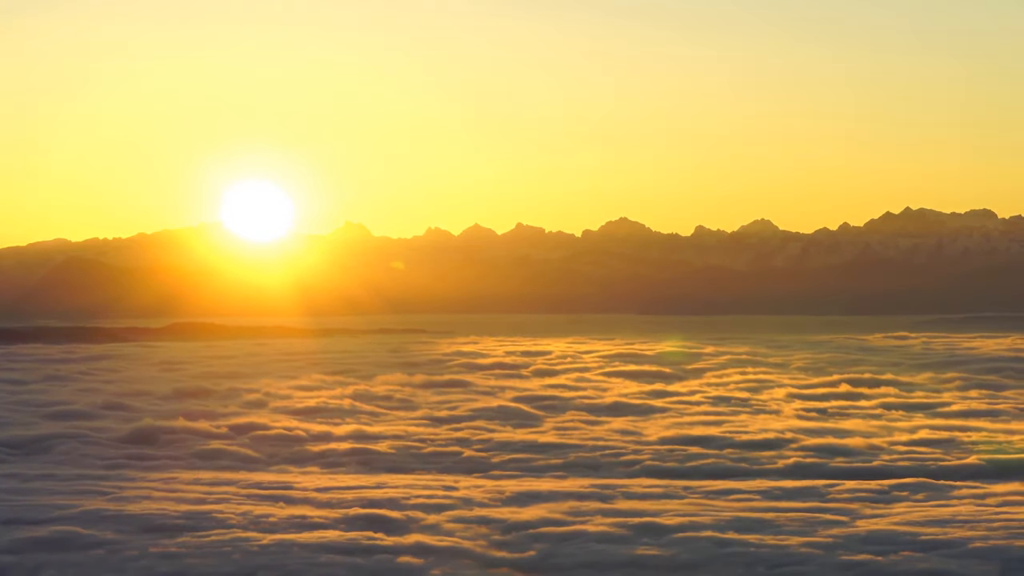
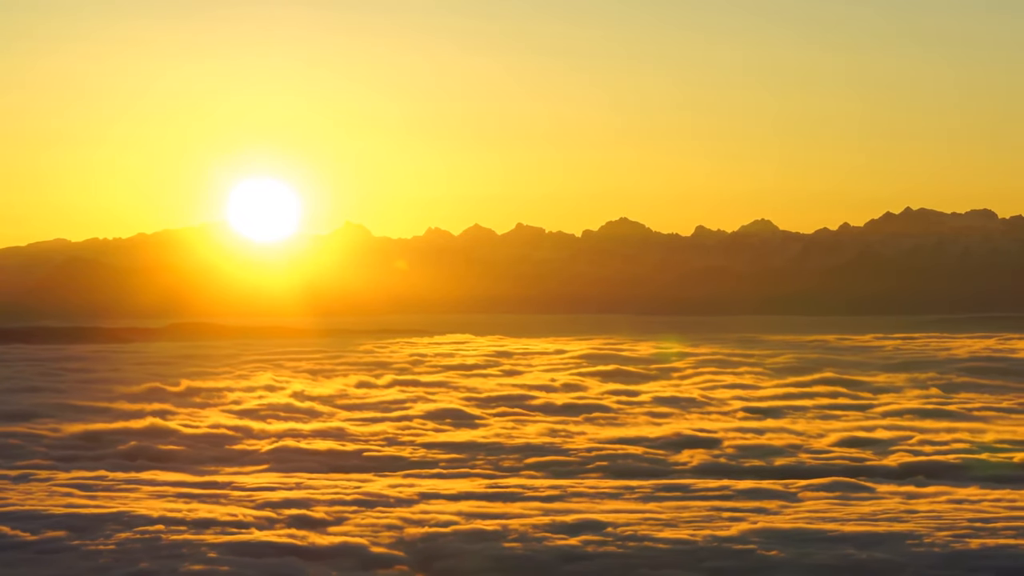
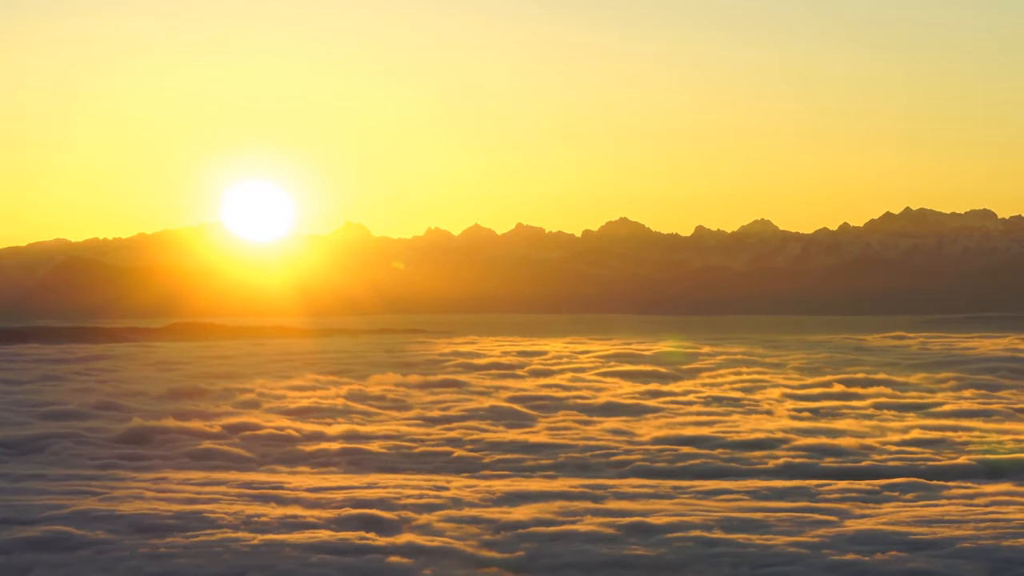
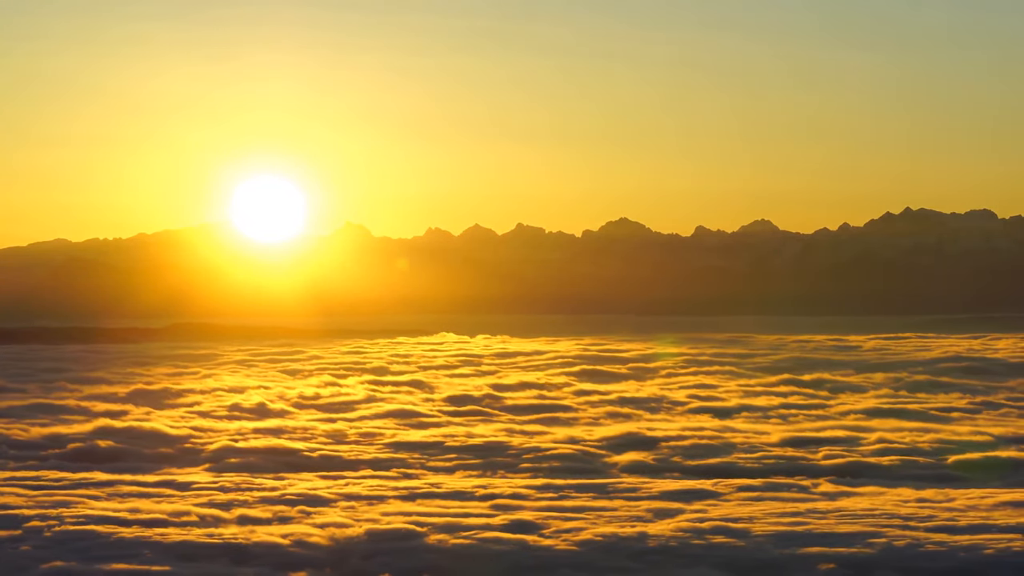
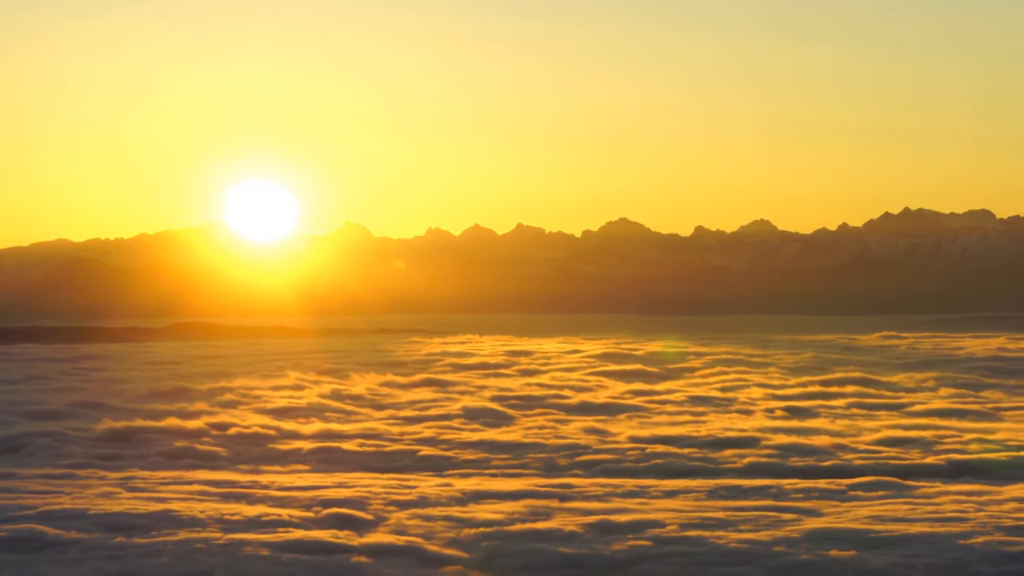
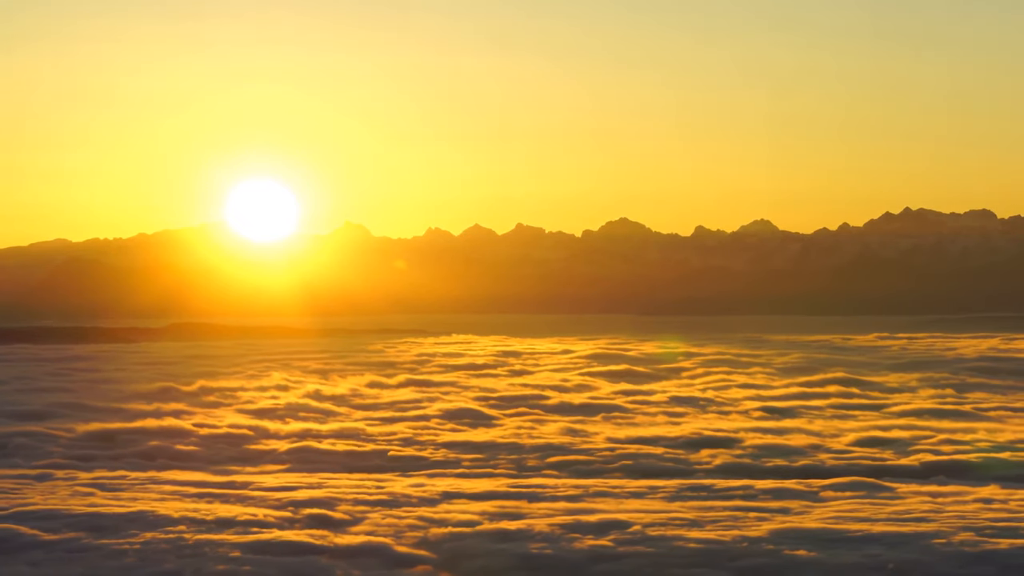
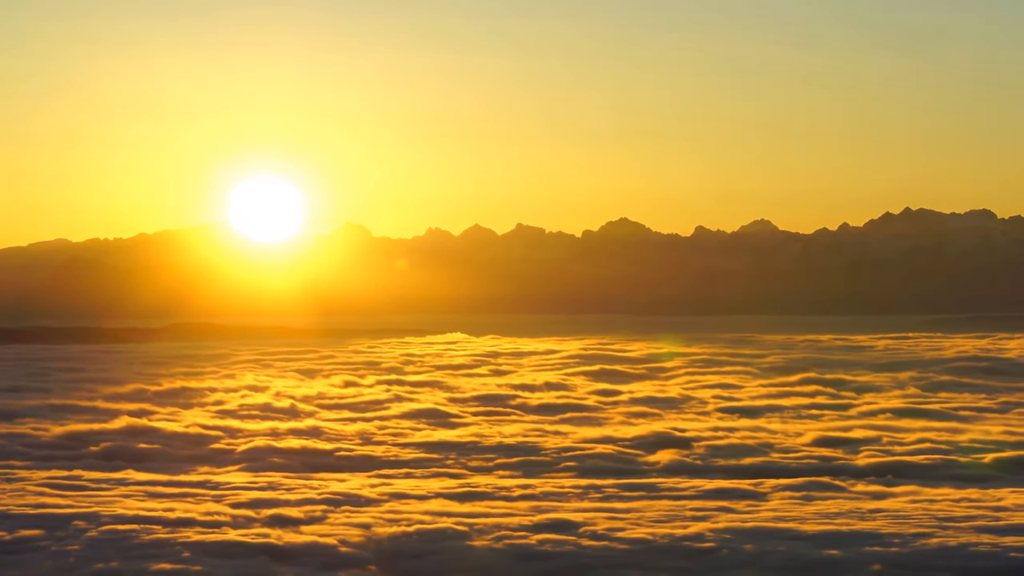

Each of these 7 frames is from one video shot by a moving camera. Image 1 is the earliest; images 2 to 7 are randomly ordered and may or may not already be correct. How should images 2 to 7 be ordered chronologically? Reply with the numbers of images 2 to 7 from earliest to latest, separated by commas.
3, 5, 6, 2, 7, 4
